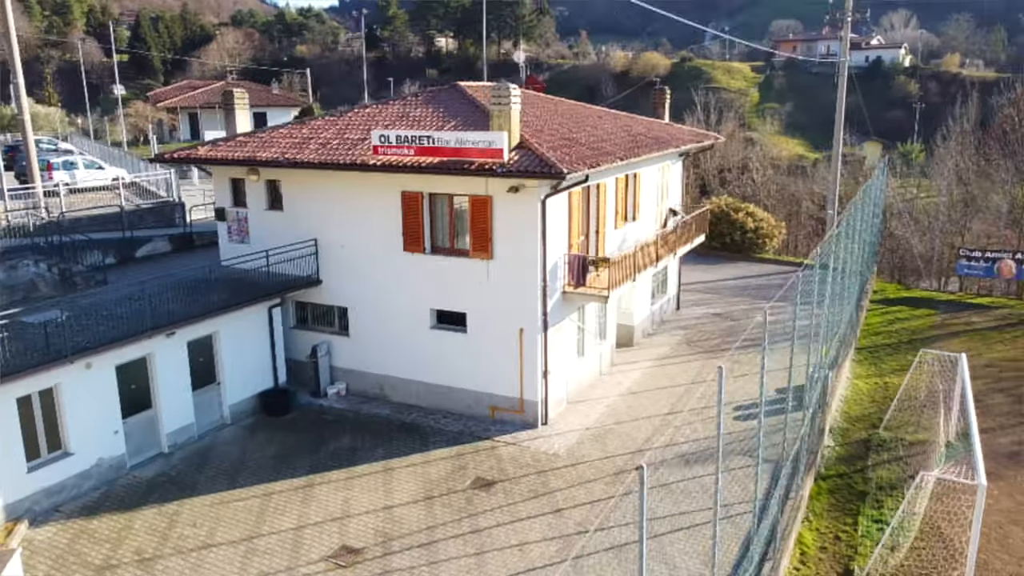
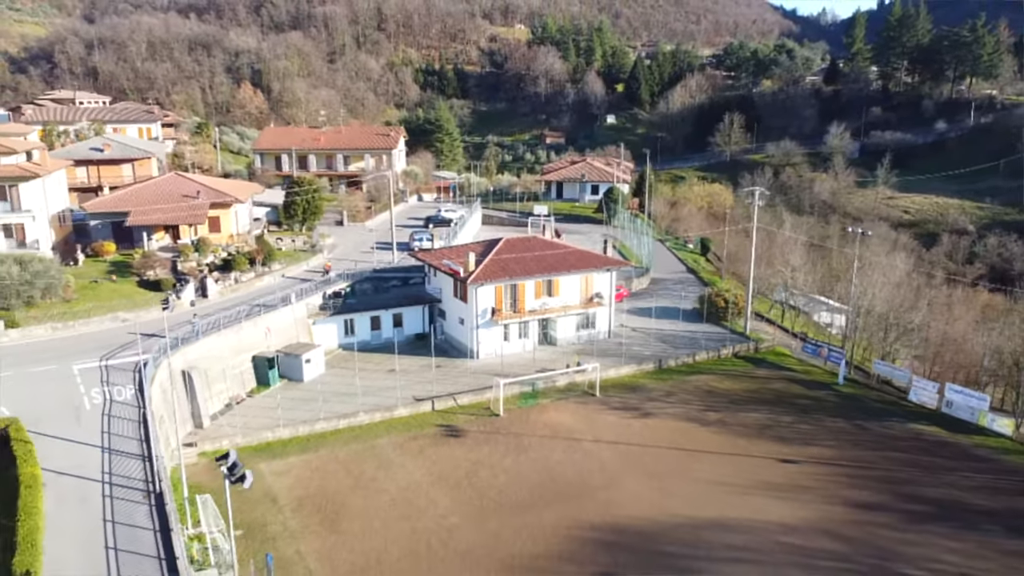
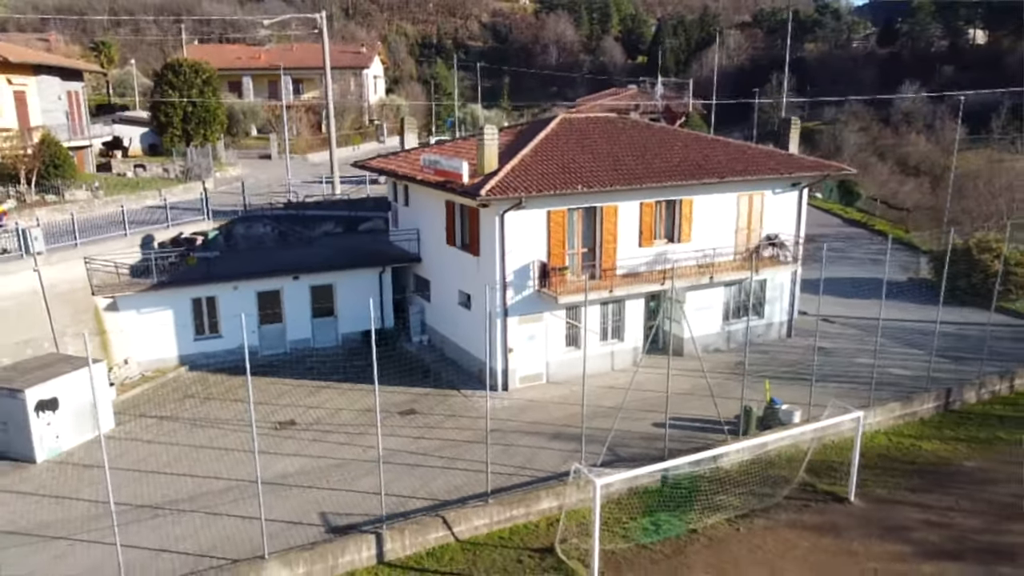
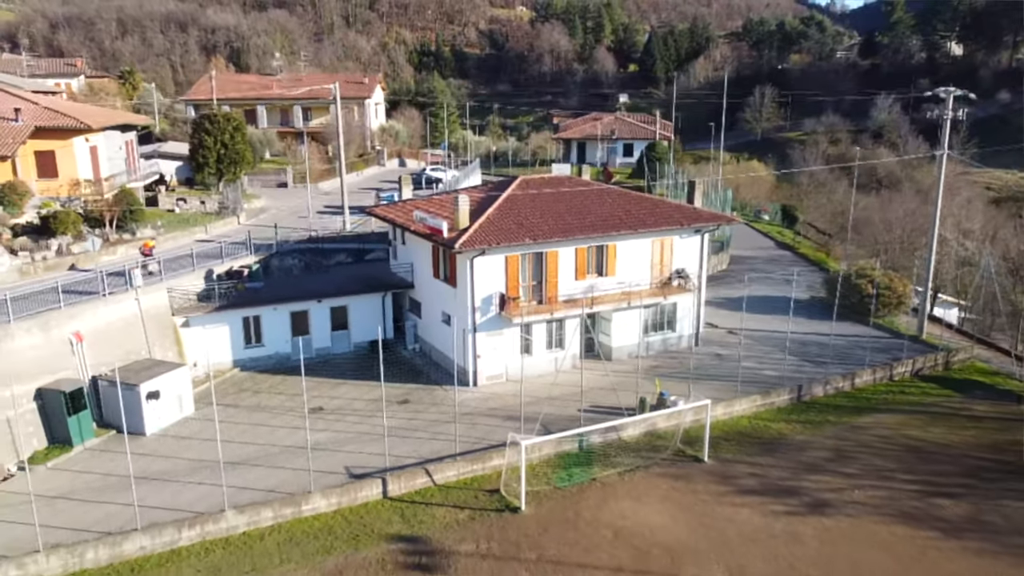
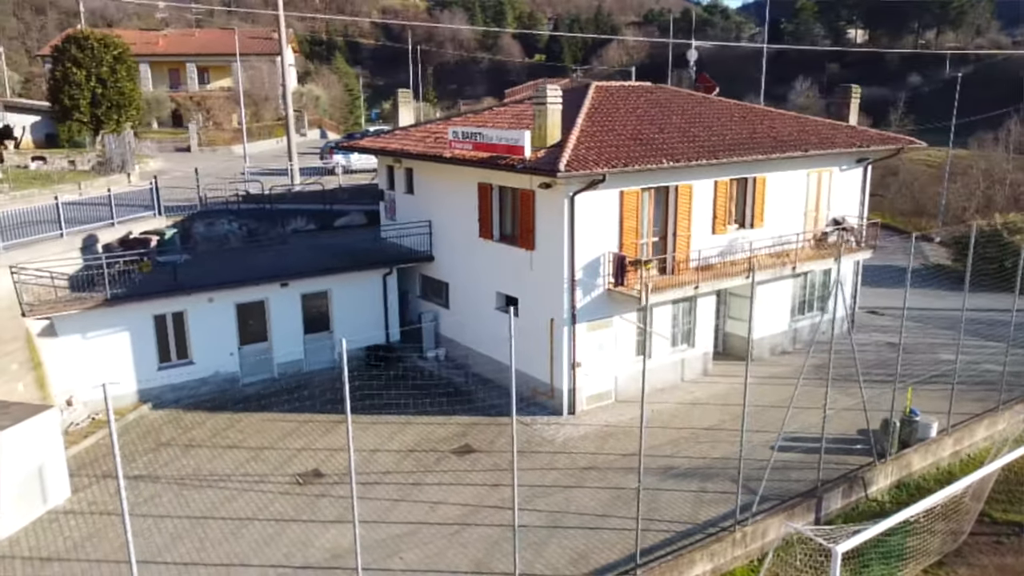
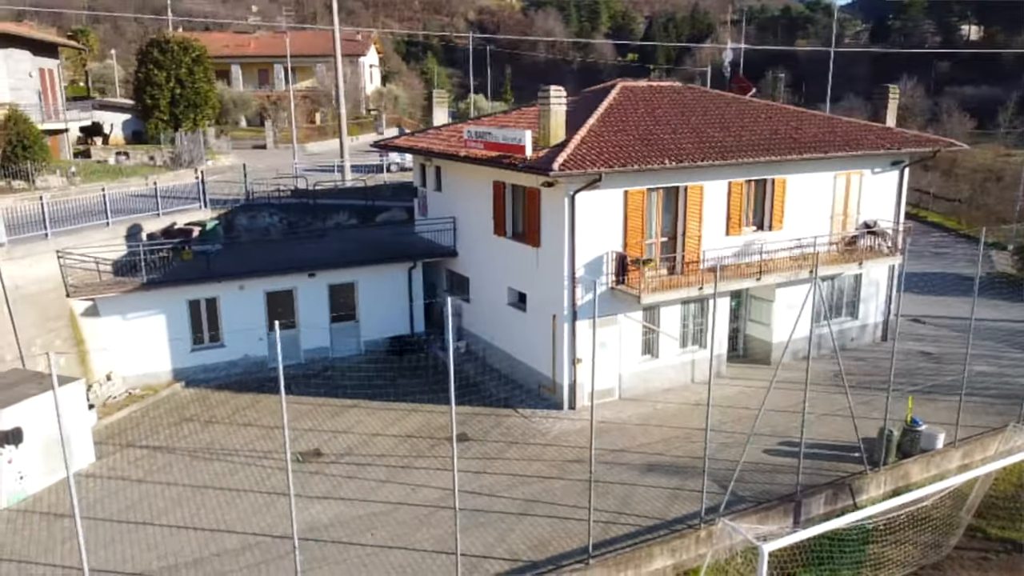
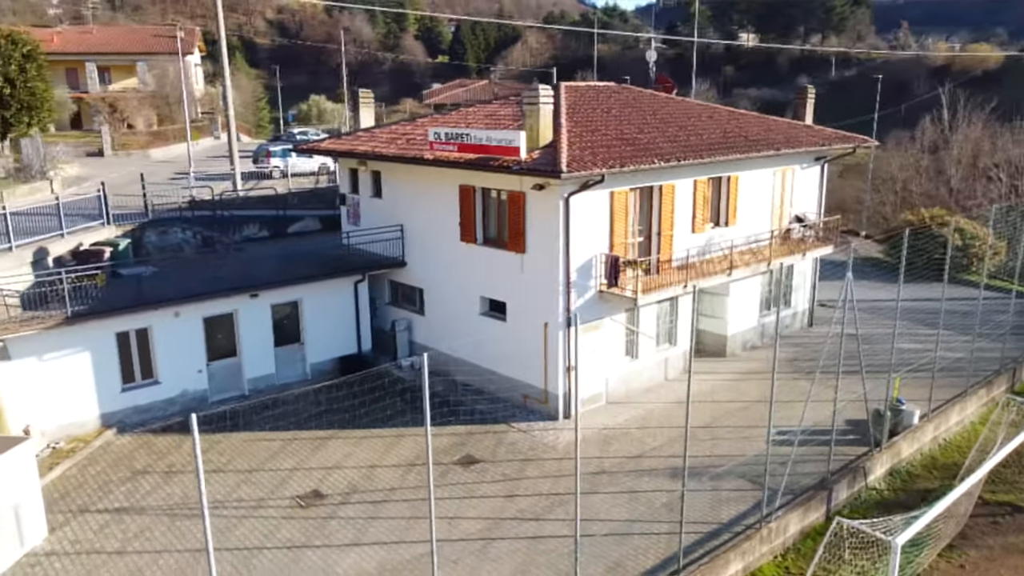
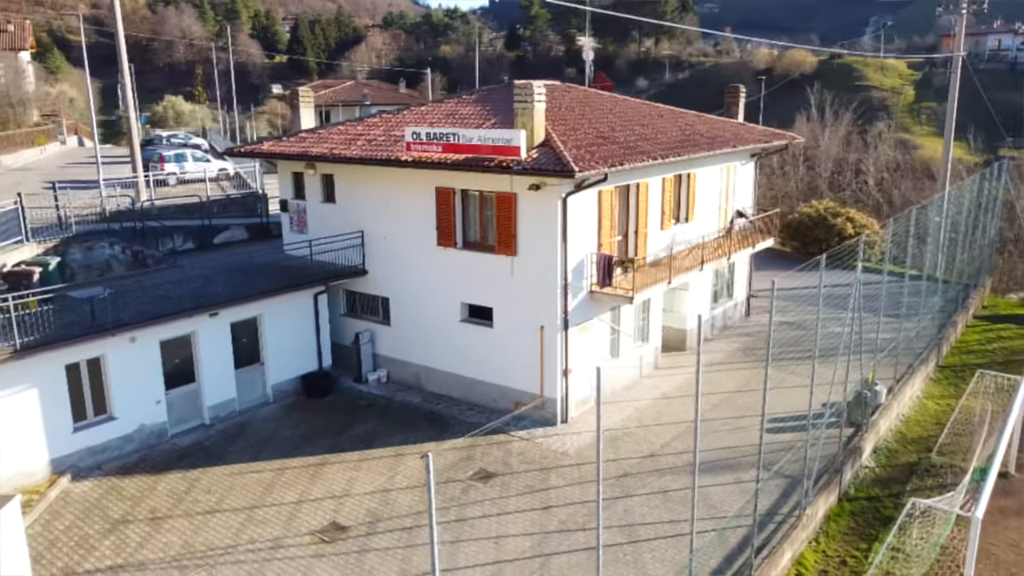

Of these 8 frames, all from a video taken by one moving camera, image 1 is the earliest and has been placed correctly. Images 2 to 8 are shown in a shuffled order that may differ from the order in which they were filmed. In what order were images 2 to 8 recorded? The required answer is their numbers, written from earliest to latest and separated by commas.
8, 7, 5, 6, 3, 4, 2
